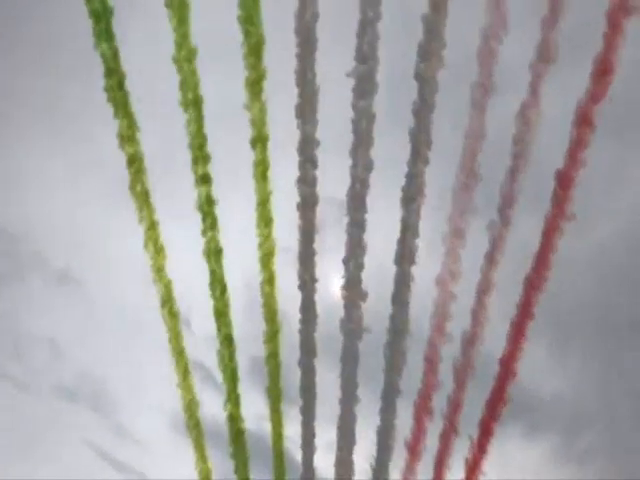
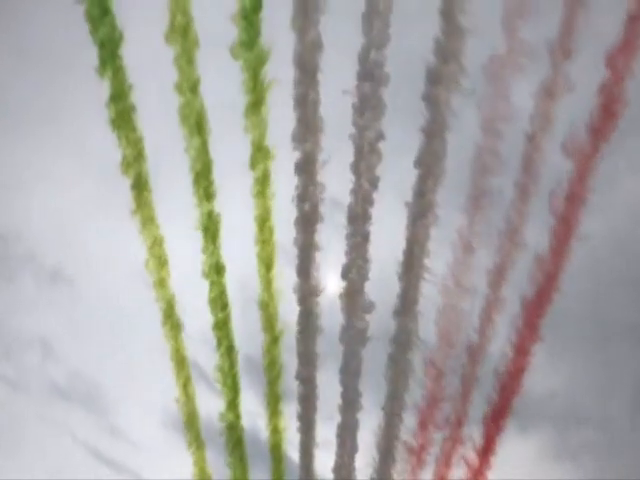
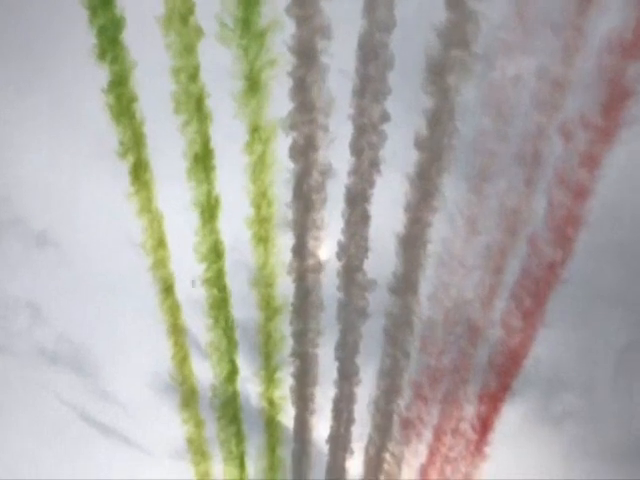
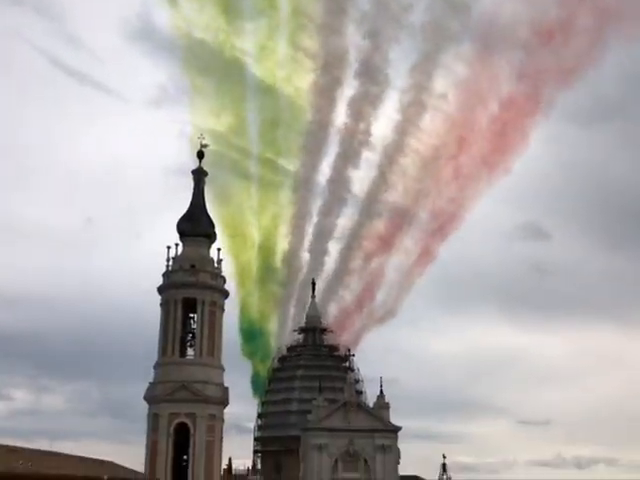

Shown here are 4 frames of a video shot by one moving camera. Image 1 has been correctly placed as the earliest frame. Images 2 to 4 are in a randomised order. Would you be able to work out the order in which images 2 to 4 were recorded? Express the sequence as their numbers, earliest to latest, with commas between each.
2, 3, 4
